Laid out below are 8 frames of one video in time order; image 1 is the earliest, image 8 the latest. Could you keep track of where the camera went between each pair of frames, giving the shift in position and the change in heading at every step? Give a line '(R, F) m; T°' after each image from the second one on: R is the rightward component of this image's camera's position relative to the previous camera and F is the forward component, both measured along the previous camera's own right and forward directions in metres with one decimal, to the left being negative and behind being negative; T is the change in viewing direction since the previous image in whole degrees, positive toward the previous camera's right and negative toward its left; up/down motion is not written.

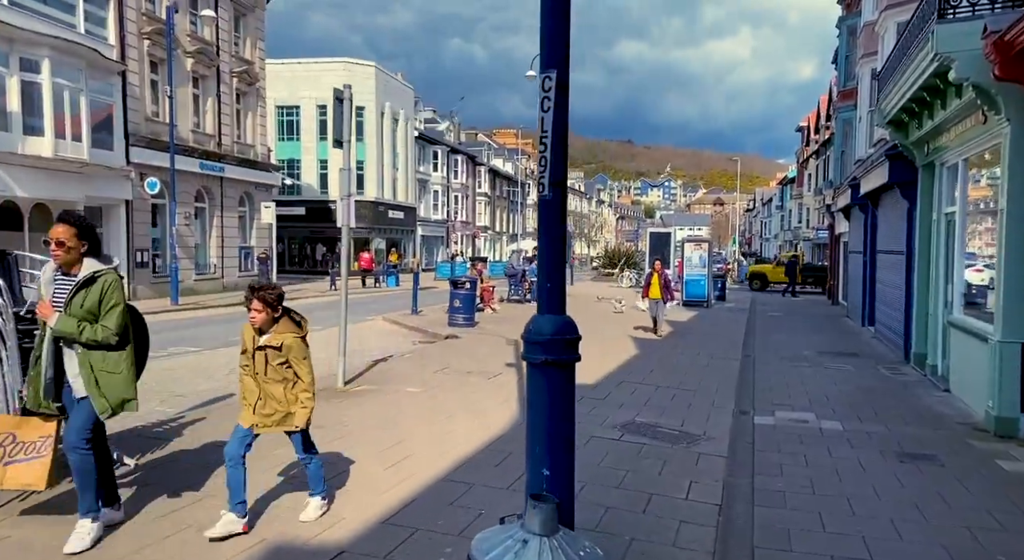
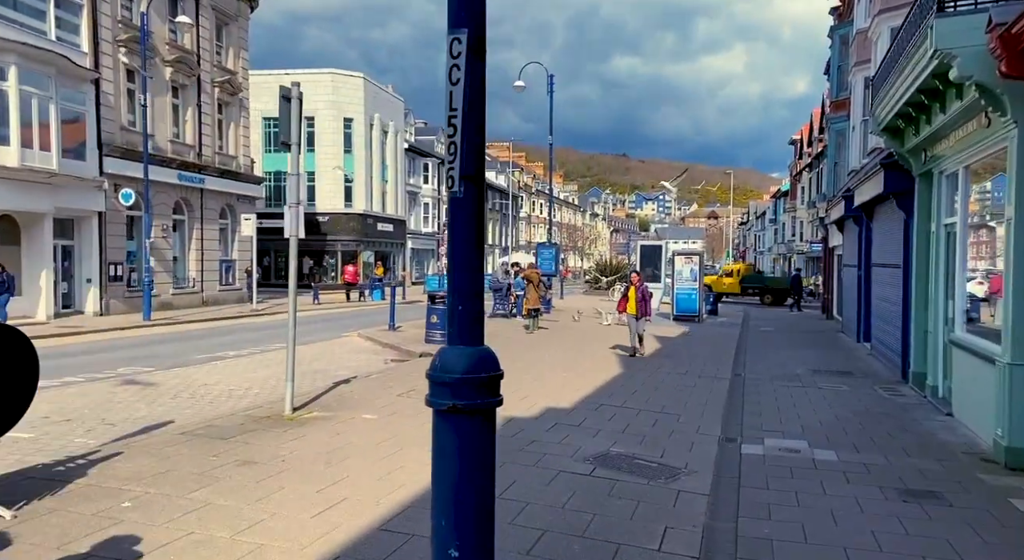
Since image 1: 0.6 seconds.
(+0.3, +0.7) m; 0°
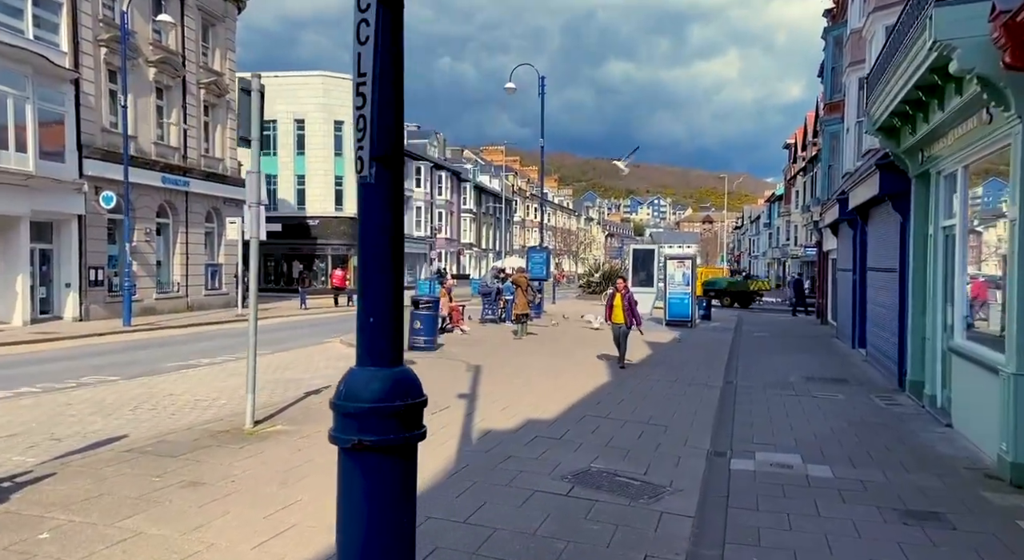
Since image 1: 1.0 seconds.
(+0.2, +0.4) m; 0°
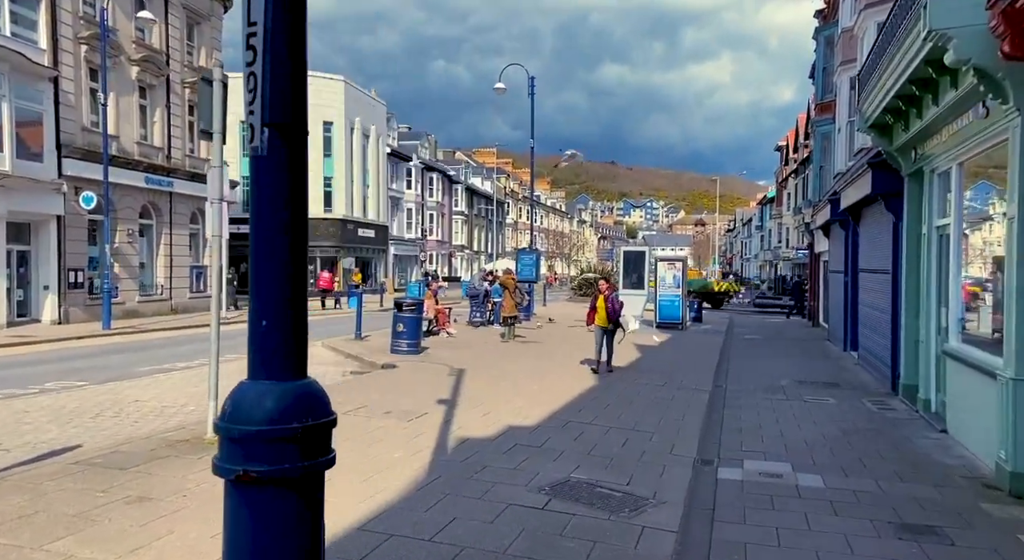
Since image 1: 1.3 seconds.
(+0.1, +0.3) m; +1°
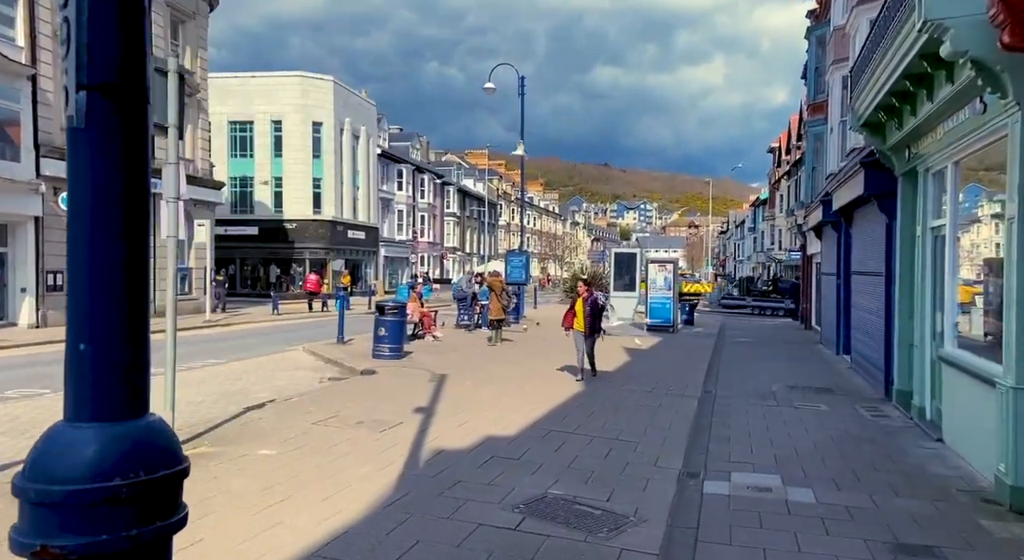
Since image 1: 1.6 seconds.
(+0.2, +0.3) m; 0°
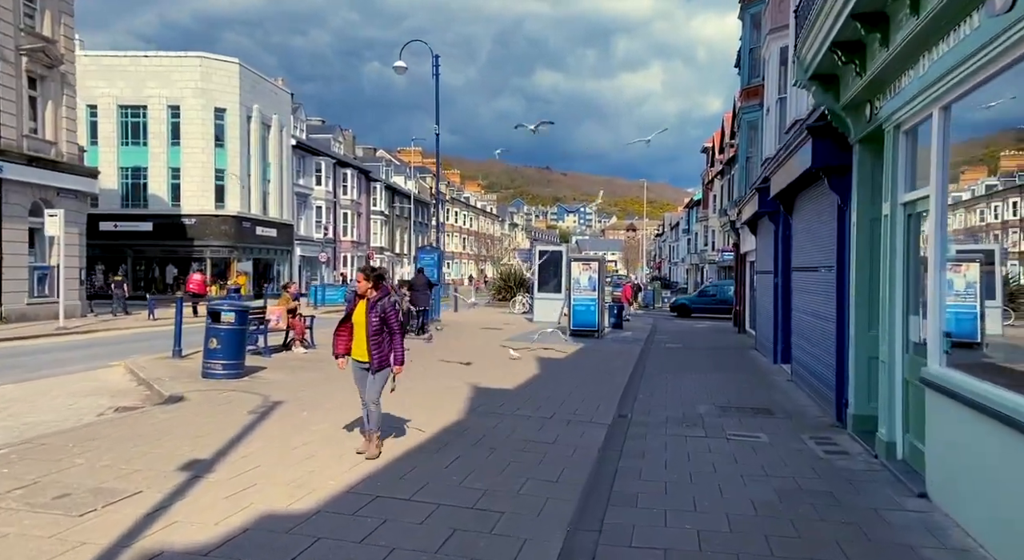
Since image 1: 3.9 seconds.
(+1.0, +2.6) m; +4°
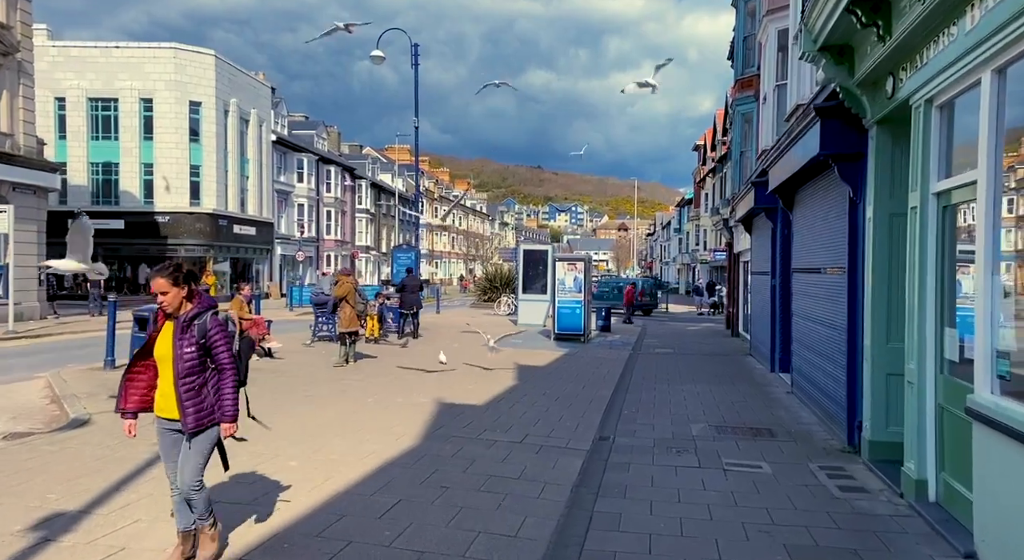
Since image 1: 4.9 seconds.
(+0.3, +1.2) m; +1°
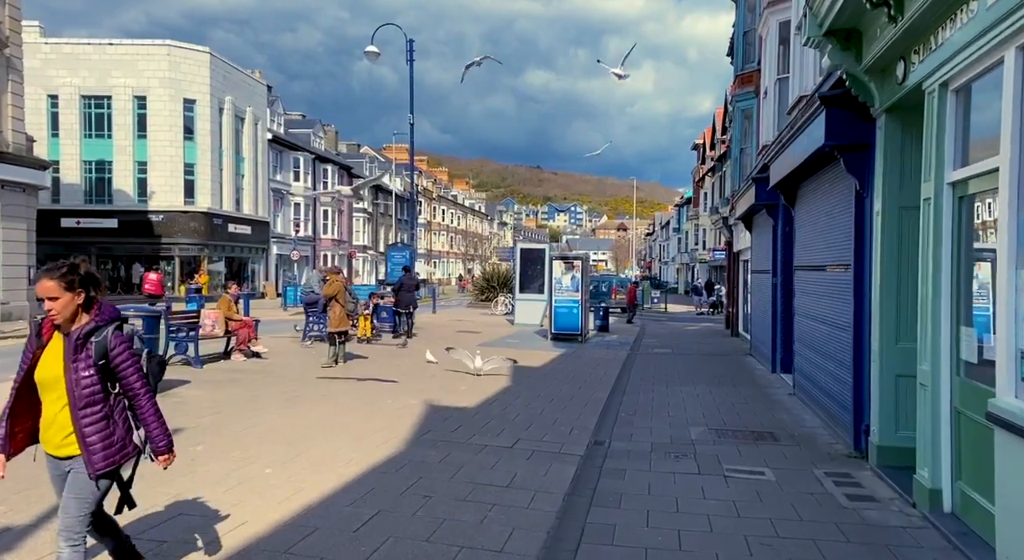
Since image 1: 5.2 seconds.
(+0.1, +0.4) m; 0°
